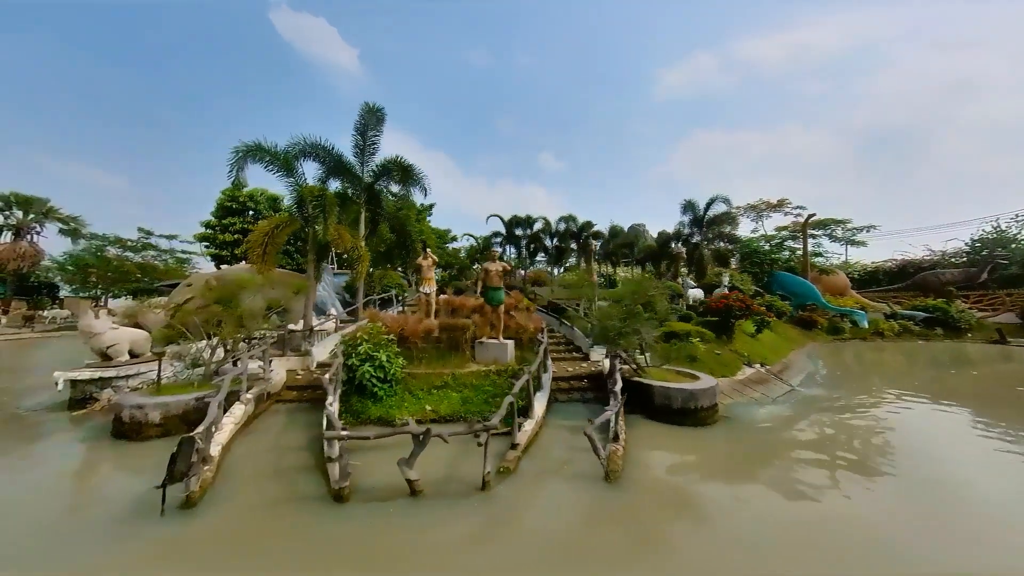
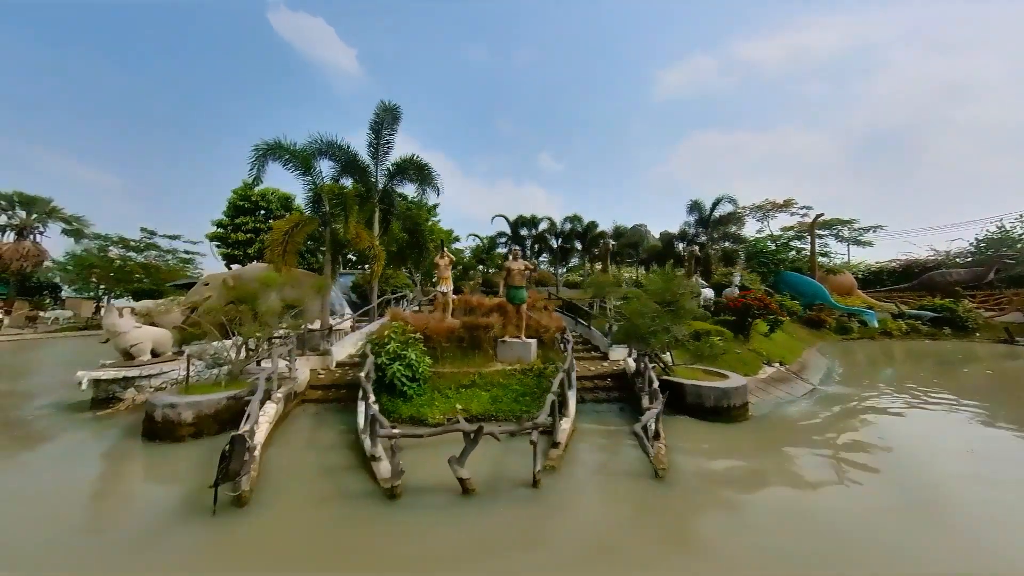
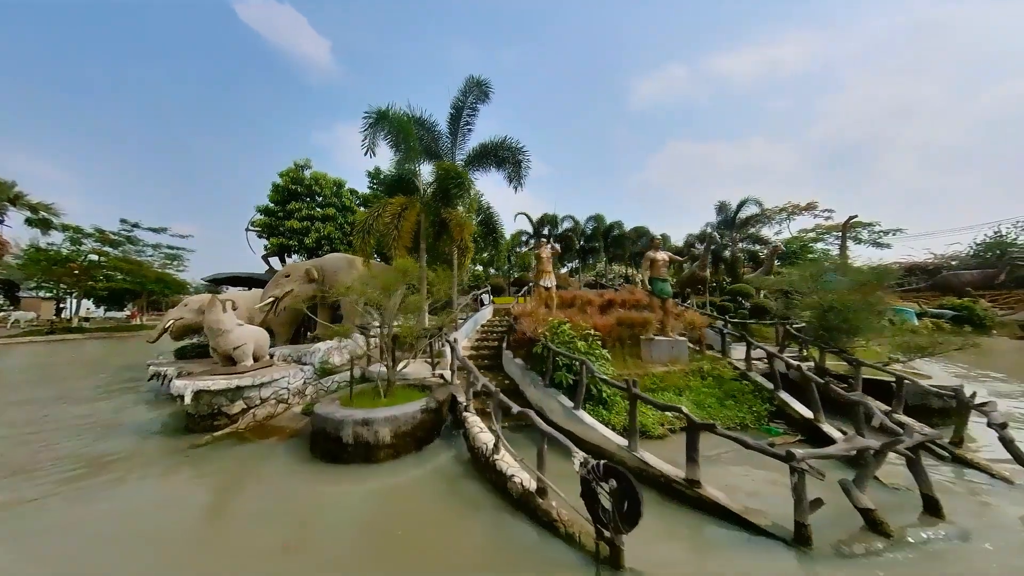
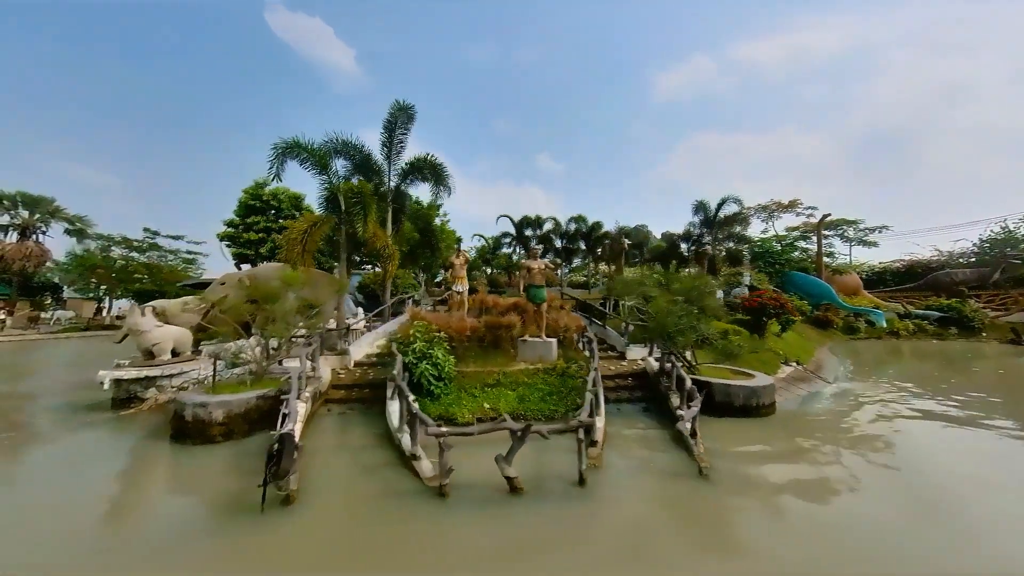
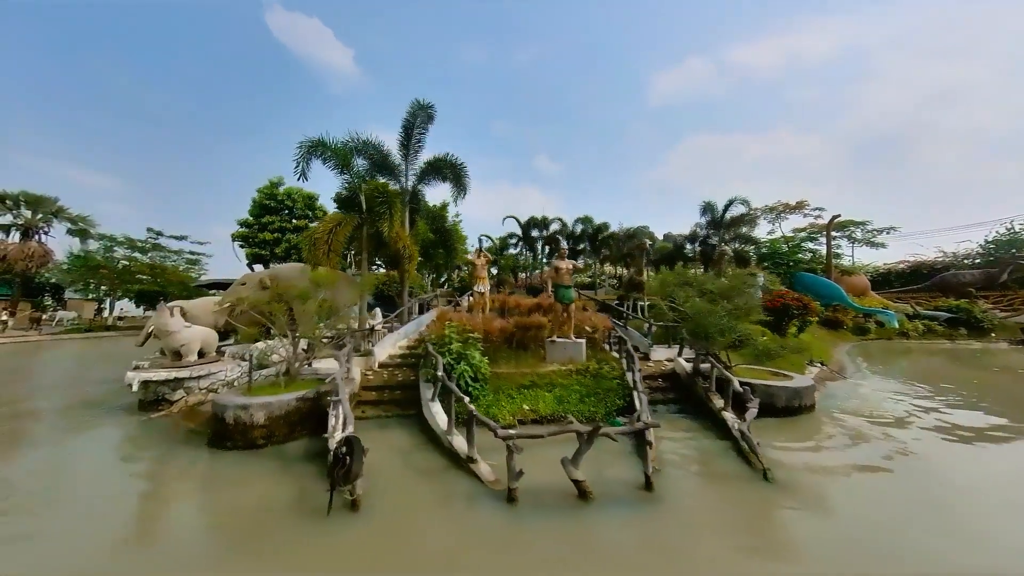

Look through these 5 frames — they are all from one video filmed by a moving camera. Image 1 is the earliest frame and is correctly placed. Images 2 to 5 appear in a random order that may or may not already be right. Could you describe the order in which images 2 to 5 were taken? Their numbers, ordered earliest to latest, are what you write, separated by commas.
2, 4, 5, 3
